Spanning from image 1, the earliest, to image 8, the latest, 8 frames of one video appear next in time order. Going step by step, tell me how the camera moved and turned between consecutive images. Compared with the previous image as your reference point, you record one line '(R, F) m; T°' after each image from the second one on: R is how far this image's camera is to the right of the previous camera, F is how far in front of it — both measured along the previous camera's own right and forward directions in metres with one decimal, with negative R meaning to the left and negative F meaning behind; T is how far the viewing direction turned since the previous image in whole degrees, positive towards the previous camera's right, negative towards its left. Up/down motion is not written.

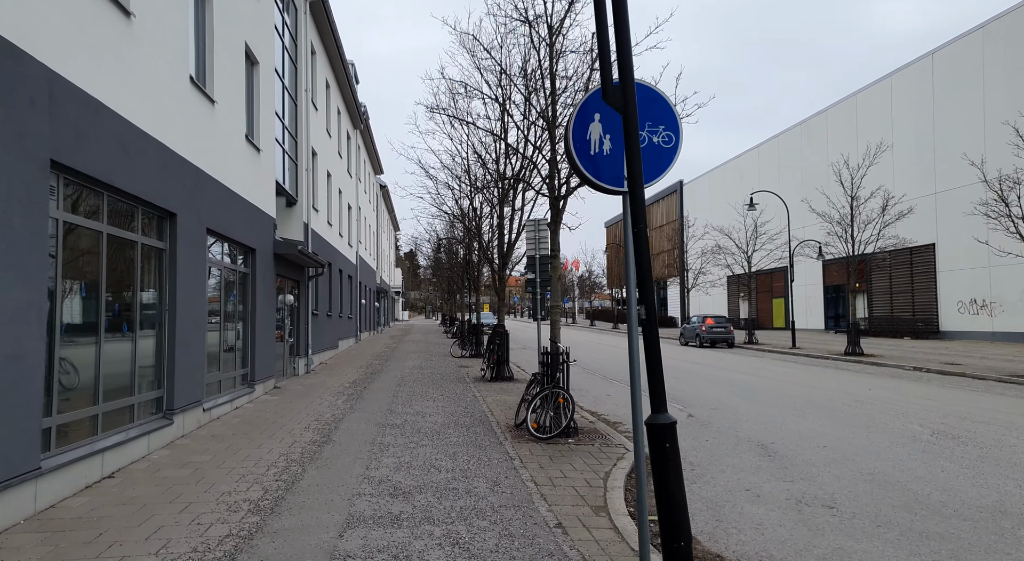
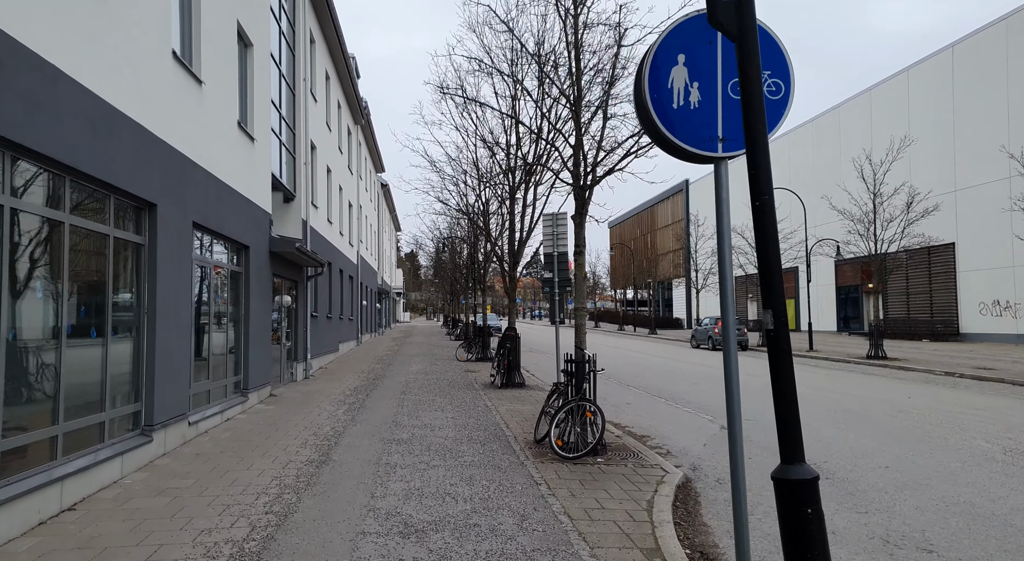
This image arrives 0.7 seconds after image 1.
(-0.3, +0.8) m; 0°
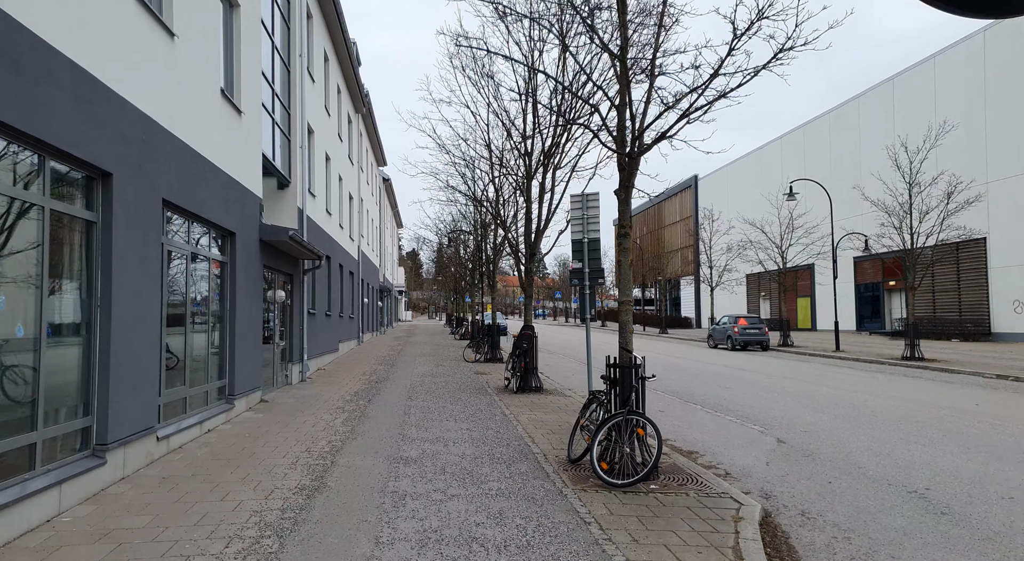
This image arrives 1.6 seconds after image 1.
(-0.3, +1.2) m; 0°
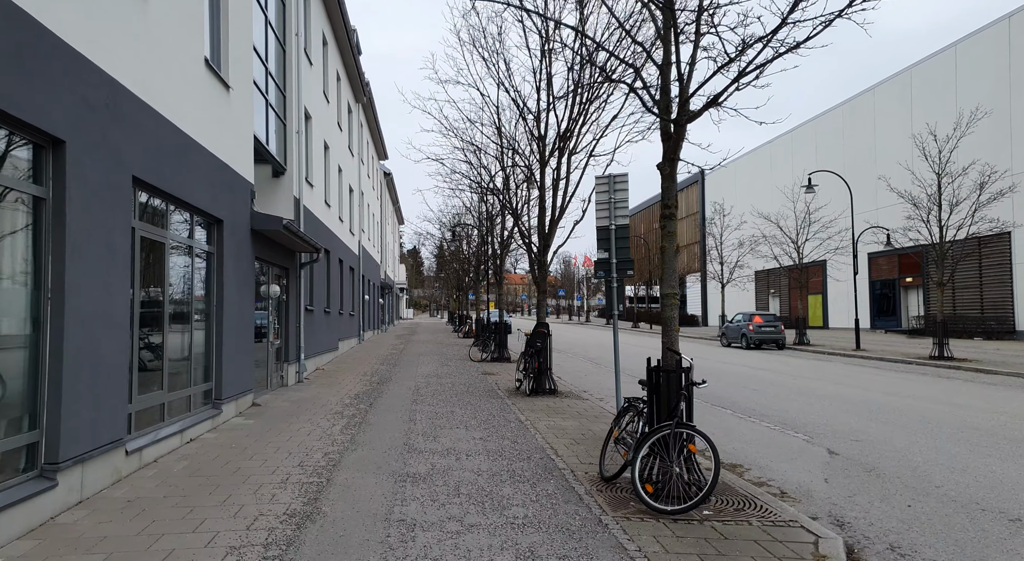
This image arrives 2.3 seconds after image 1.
(-0.2, +0.9) m; 0°
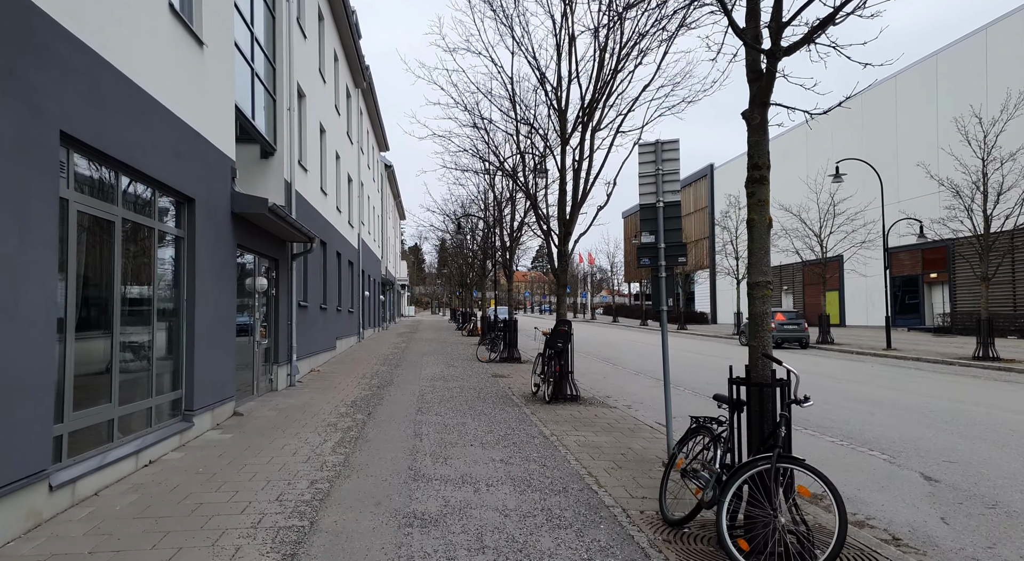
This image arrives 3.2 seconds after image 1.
(-0.3, +1.3) m; 0°
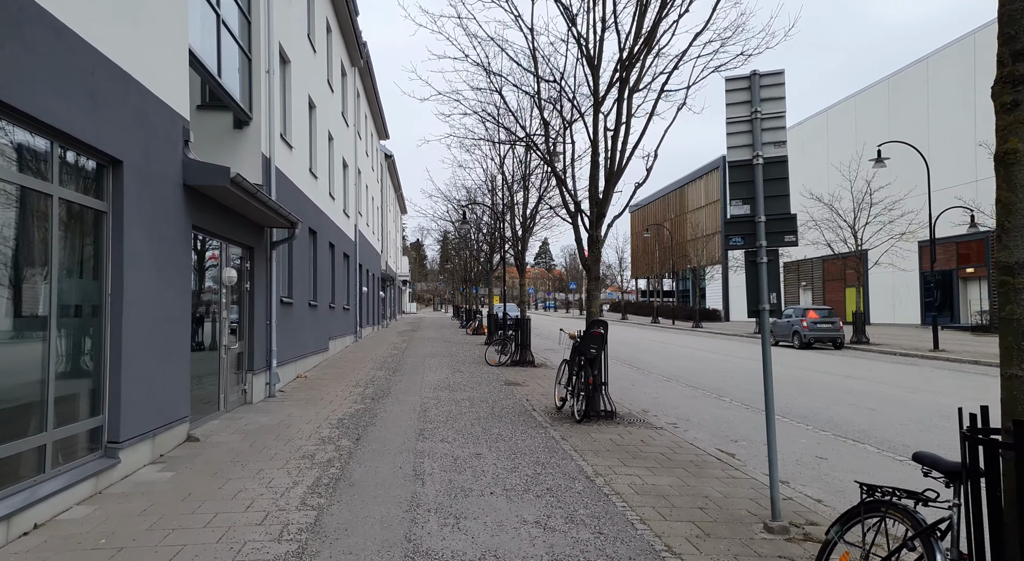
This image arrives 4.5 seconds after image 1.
(-0.3, +1.7) m; 0°
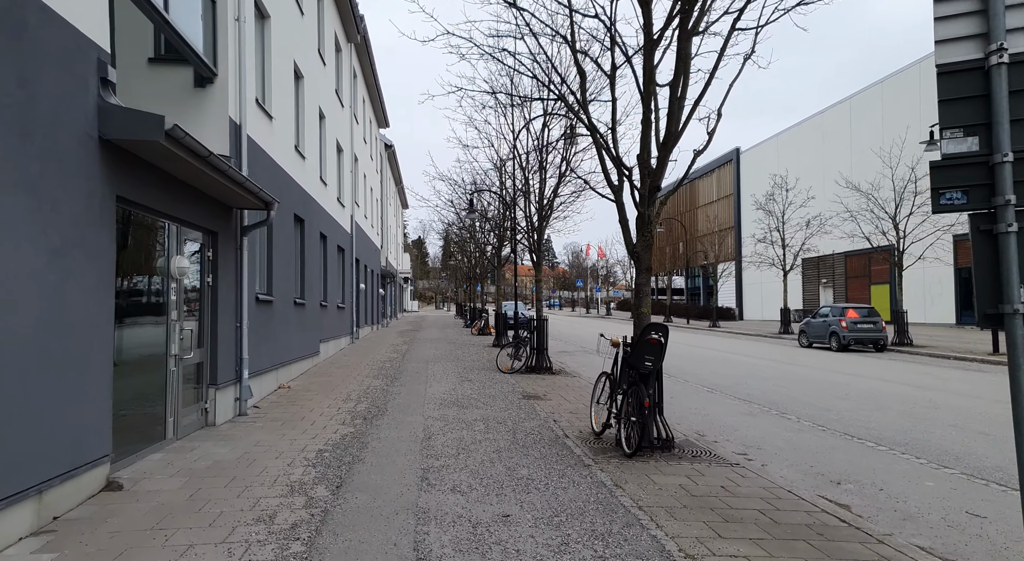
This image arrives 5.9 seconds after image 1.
(-0.3, +1.8) m; 0°
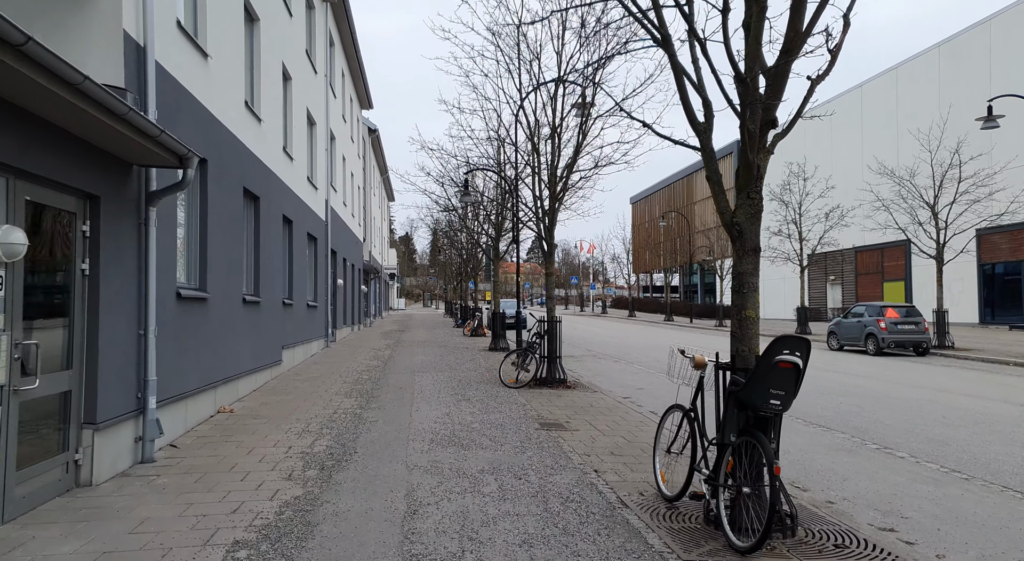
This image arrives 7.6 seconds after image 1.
(-0.3, +2.3) m; +1°
